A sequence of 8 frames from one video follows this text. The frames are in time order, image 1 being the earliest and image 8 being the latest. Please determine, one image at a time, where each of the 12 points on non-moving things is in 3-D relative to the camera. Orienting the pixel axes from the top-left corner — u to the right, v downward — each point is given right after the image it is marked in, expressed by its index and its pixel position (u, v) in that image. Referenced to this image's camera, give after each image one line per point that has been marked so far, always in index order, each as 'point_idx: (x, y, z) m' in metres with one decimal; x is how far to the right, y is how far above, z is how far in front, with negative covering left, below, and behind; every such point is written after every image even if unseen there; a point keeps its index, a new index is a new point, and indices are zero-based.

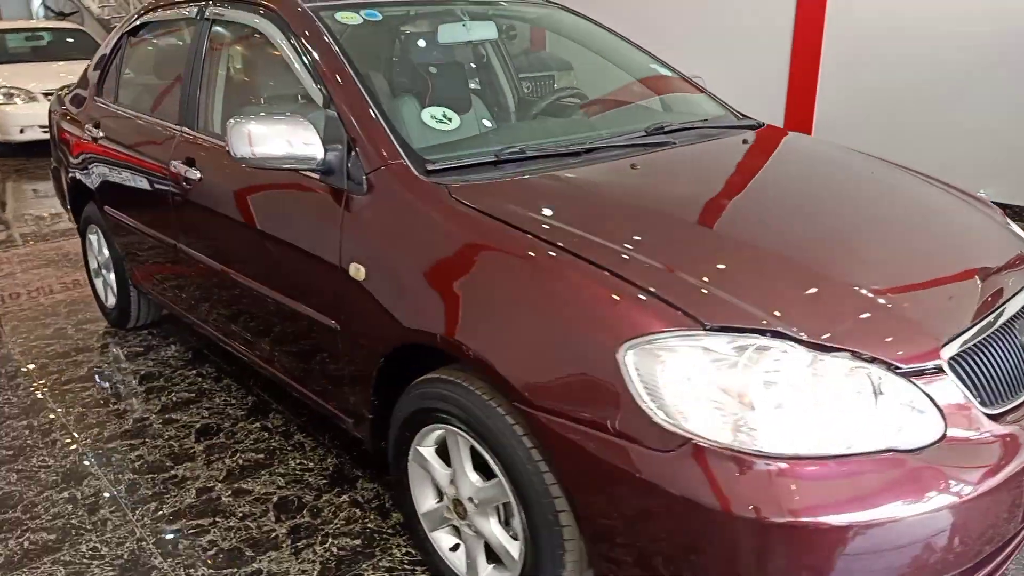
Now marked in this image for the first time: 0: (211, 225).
0: (-0.9, +0.2, +2.5) m
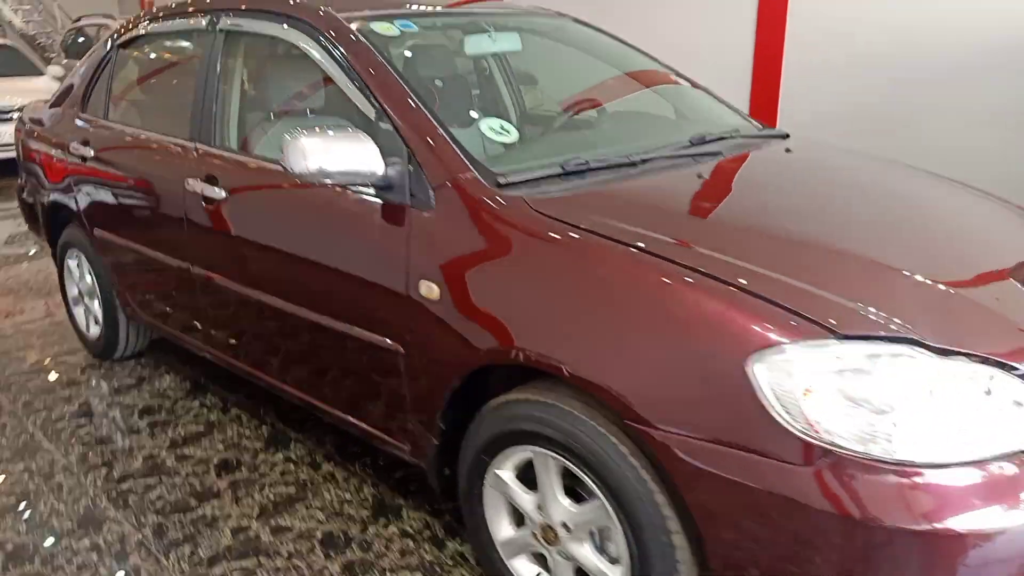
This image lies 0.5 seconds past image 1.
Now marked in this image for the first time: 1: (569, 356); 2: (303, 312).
0: (-0.8, +0.1, +2.4) m
1: (+0.1, -0.1, +1.5) m
2: (-0.6, -0.1, +2.2) m
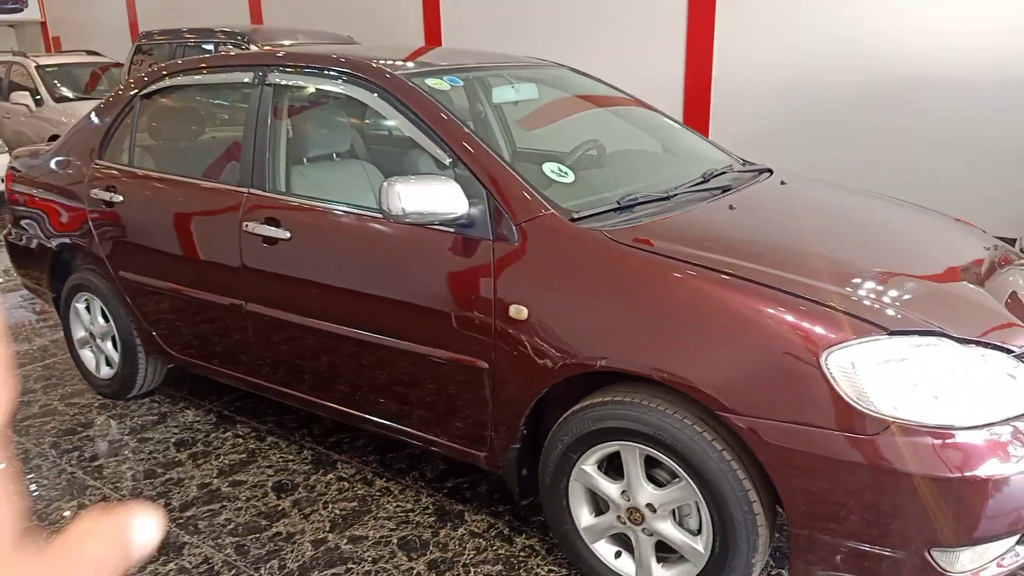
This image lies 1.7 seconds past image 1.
0: (-0.7, 0.0, +2.6) m
1: (+0.3, -0.2, +1.8) m
2: (-0.4, -0.2, +2.4) m
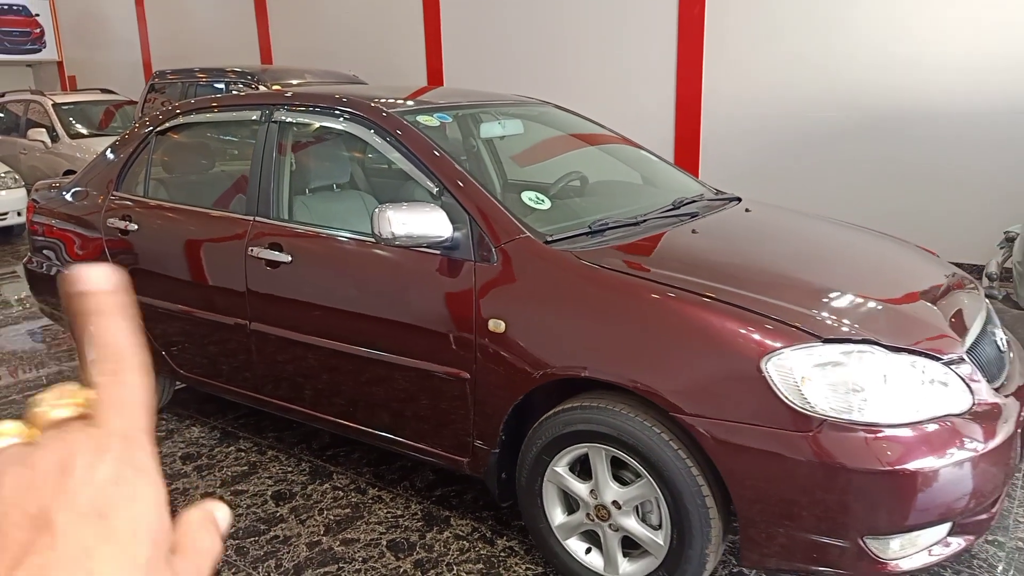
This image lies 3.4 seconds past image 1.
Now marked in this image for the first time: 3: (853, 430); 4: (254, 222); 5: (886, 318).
0: (-0.8, -0.1, +2.8) m
1: (+0.3, -0.2, +2.0) m
2: (-0.5, -0.2, +2.6) m
3: (+0.8, -0.3, +1.8) m
4: (-1.0, +0.3, +3.0) m
5: (+1.0, -0.1, +2.0) m
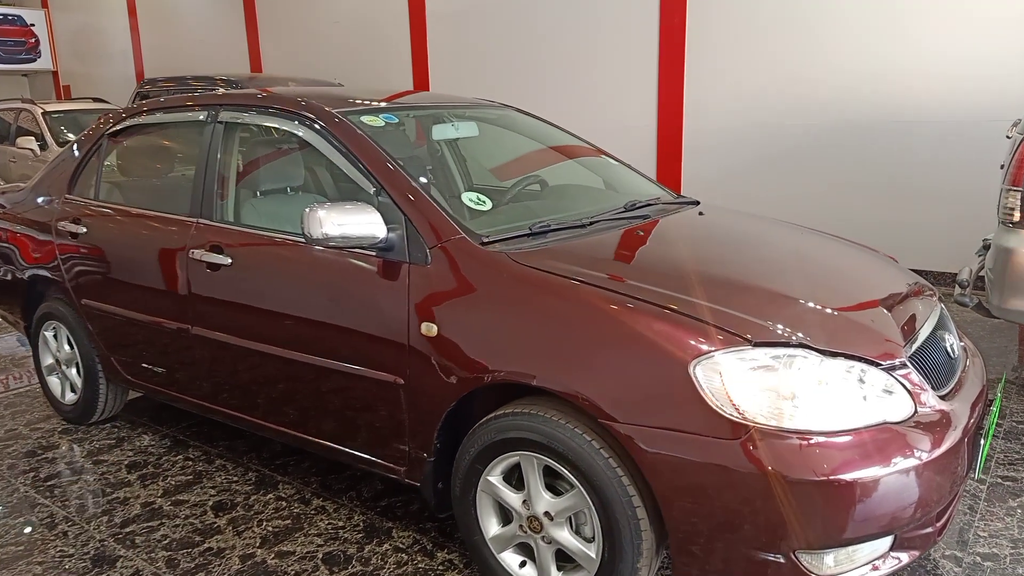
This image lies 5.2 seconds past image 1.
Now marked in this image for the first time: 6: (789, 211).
0: (-1.0, -0.1, +2.7) m
1: (+0.1, -0.2, +1.9) m
2: (-0.7, -0.2, +2.5) m
3: (+0.6, -0.3, +1.7) m
4: (-1.2, +0.2, +2.9) m
5: (+0.8, -0.1, +1.9) m
6: (+2.1, +0.6, +5.8) m
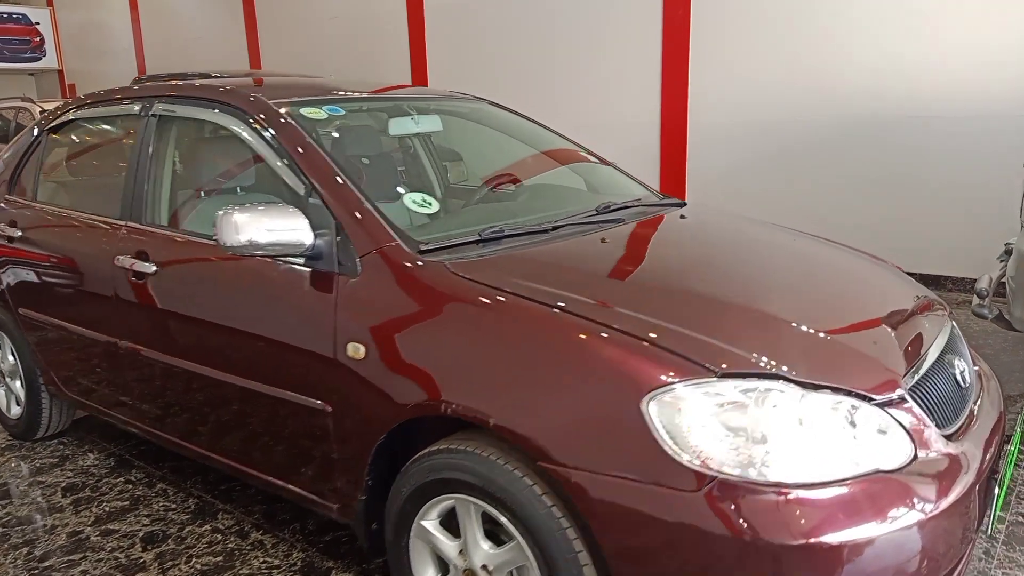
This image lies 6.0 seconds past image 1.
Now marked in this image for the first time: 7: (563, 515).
0: (-1.1, -0.1, +2.4) m
1: (-0.1, -0.2, +1.6) m
2: (-0.8, -0.3, +2.3) m
3: (+0.4, -0.4, +1.4) m
4: (-1.3, +0.2, +2.7) m
5: (+0.6, -0.1, +1.6) m
6: (+2.0, +0.5, +5.5) m
7: (+0.1, -0.5, +1.6) m
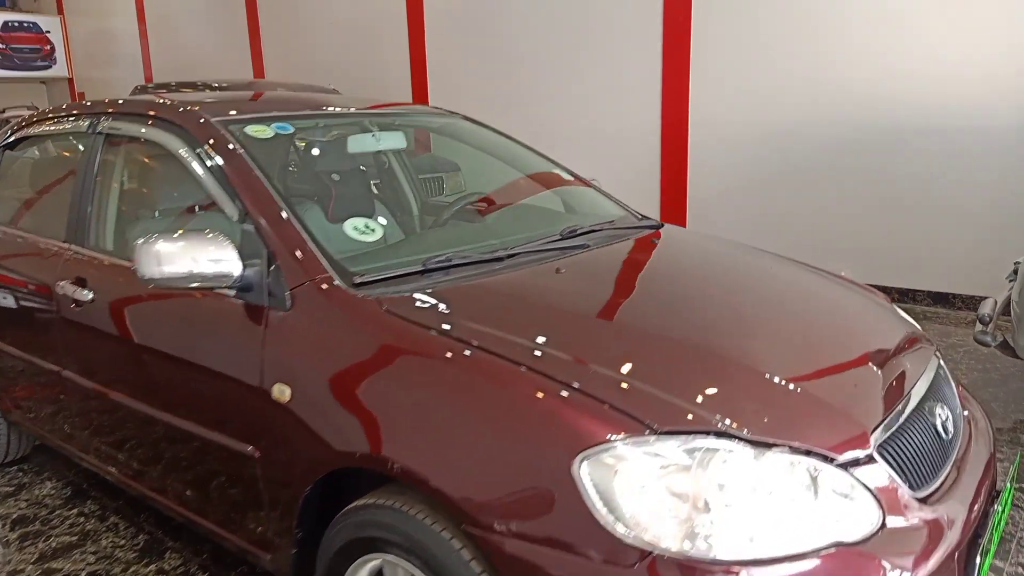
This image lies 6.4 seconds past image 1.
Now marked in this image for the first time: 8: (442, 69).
0: (-1.2, -0.2, +2.3) m
1: (-0.2, -0.3, +1.5) m
2: (-0.9, -0.3, +2.1) m
3: (+0.3, -0.4, +1.2) m
4: (-1.4, +0.1, +2.5) m
5: (+0.5, -0.2, +1.4) m
6: (+2.0, +0.4, +5.3) m
7: (0.0, -0.5, +1.4) m
8: (-0.6, +2.0, +7.2) m
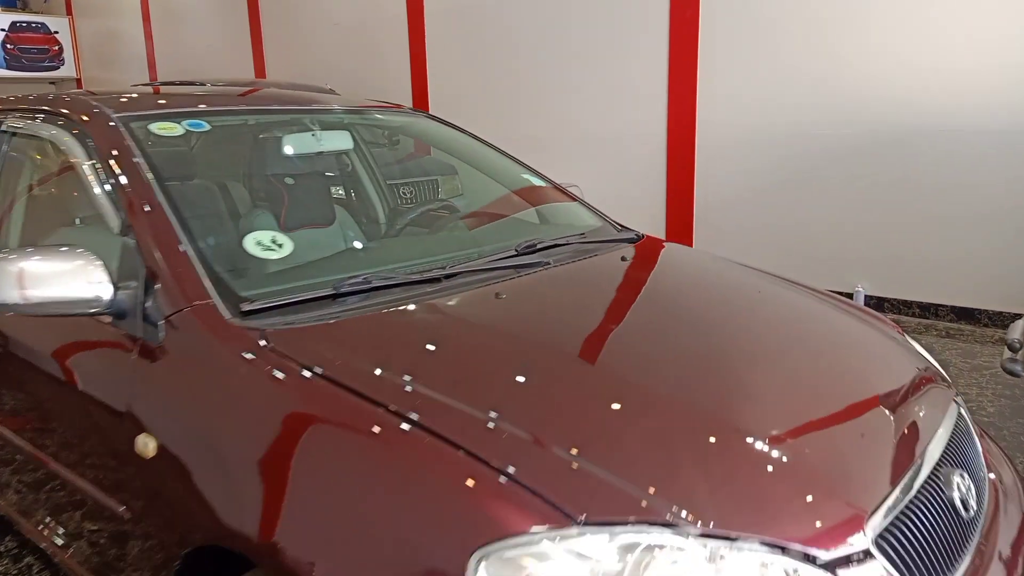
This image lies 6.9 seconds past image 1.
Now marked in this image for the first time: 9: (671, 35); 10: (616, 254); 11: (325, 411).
0: (-1.3, -0.2, +2.0) m
1: (-0.3, -0.4, +1.2) m
2: (-1.1, -0.4, +1.9) m
3: (+0.1, -0.5, +0.9) m
4: (-1.5, +0.1, +2.3) m
5: (+0.3, -0.3, +1.1) m
6: (+1.9, +0.3, +5.0) m
7: (-0.2, -0.6, +1.1) m
8: (-0.6, +1.9, +6.9) m
9: (+1.1, +1.8, +5.3) m
10: (+0.3, +0.1, +2.2) m
11: (-0.4, -0.2, +1.3) m
